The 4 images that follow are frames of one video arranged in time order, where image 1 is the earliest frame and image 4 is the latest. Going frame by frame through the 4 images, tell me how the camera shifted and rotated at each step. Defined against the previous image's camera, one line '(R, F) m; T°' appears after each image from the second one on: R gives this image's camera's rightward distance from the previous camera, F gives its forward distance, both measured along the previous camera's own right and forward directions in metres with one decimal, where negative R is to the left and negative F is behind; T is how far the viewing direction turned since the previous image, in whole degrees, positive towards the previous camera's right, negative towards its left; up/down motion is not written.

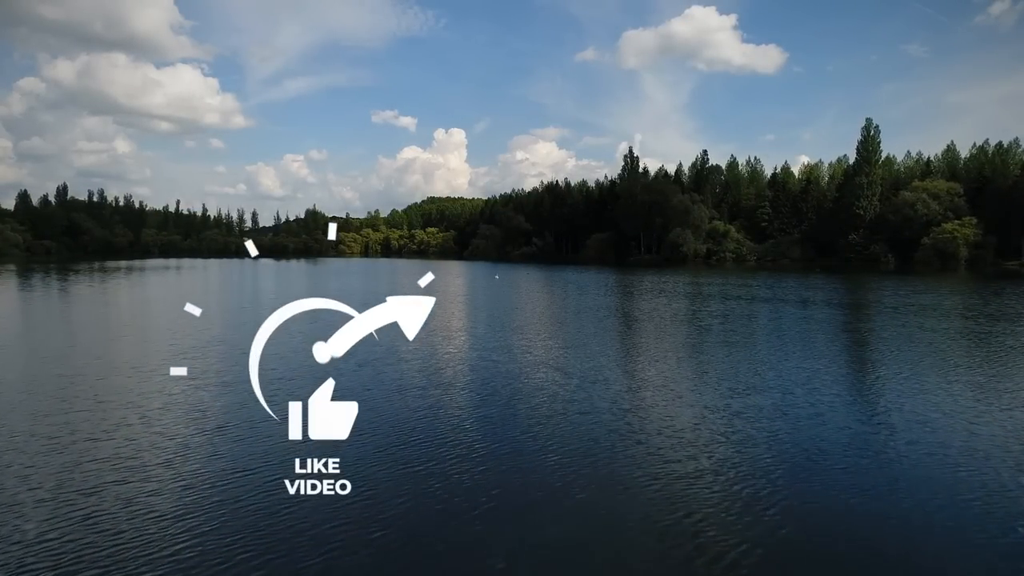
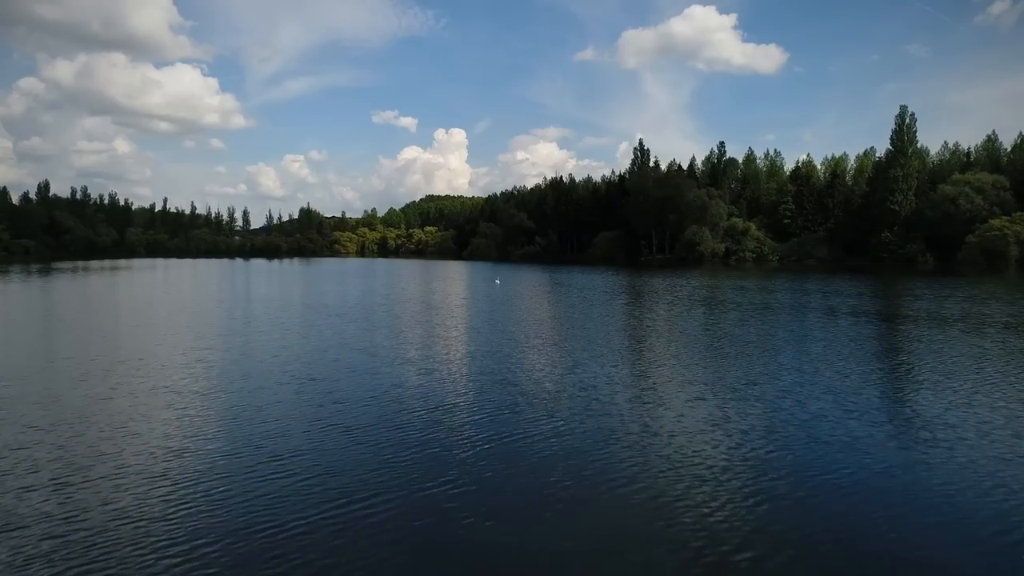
(-0.1, +1.9) m; 0°
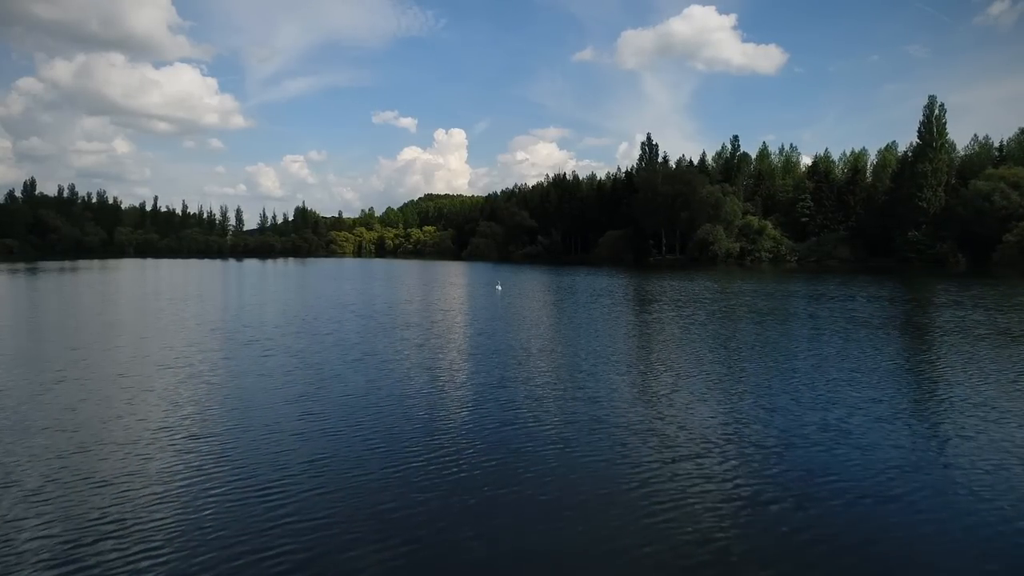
(-0.1, +1.3) m; 0°
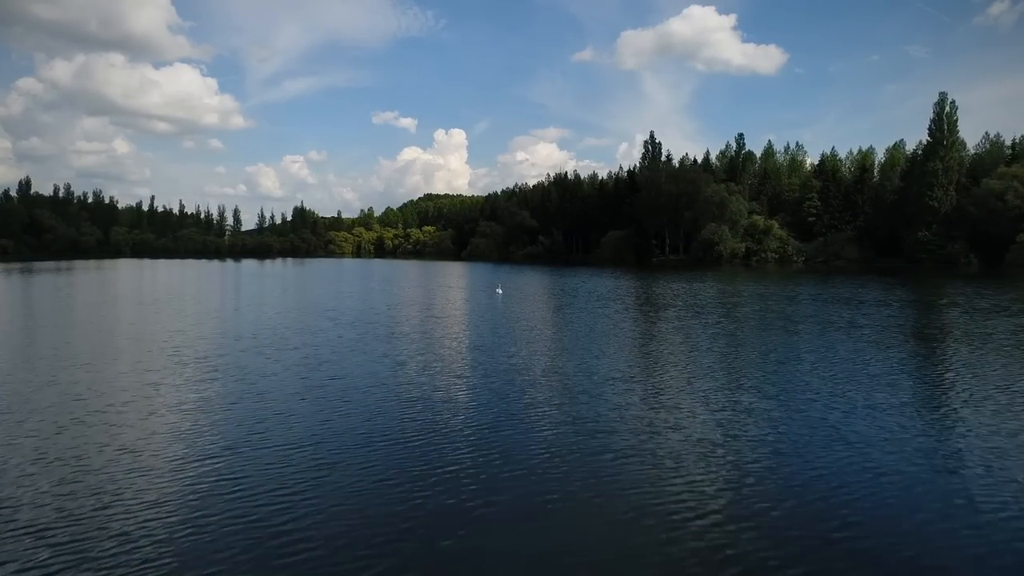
(0.0, +0.4) m; 0°
